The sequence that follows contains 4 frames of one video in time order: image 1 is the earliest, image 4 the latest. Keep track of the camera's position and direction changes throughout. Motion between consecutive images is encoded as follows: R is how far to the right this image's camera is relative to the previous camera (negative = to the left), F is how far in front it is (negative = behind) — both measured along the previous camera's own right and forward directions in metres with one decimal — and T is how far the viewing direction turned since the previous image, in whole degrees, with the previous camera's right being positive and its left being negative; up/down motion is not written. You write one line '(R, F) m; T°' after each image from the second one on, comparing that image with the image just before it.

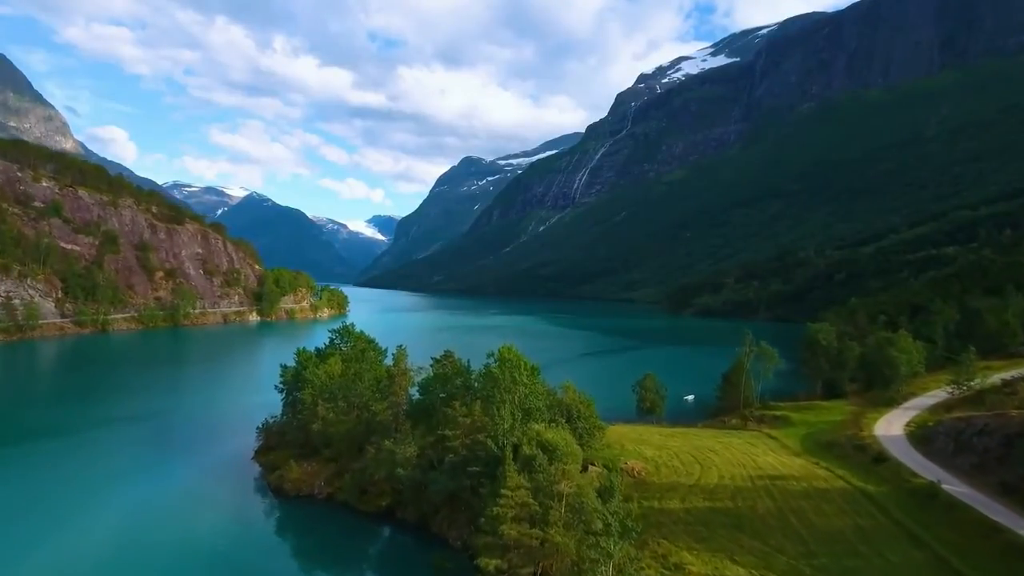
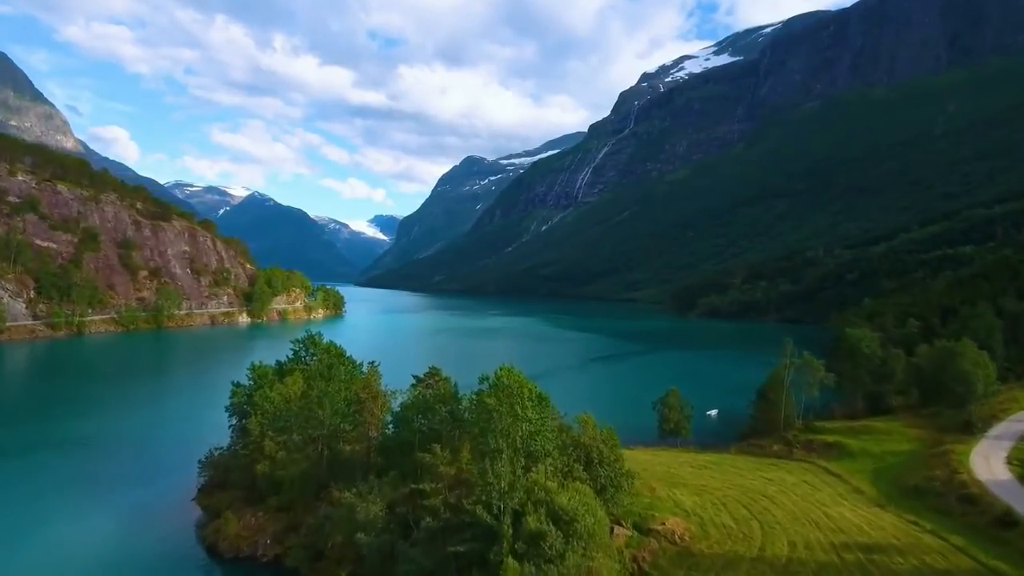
(0.0, +9.8) m; 0°
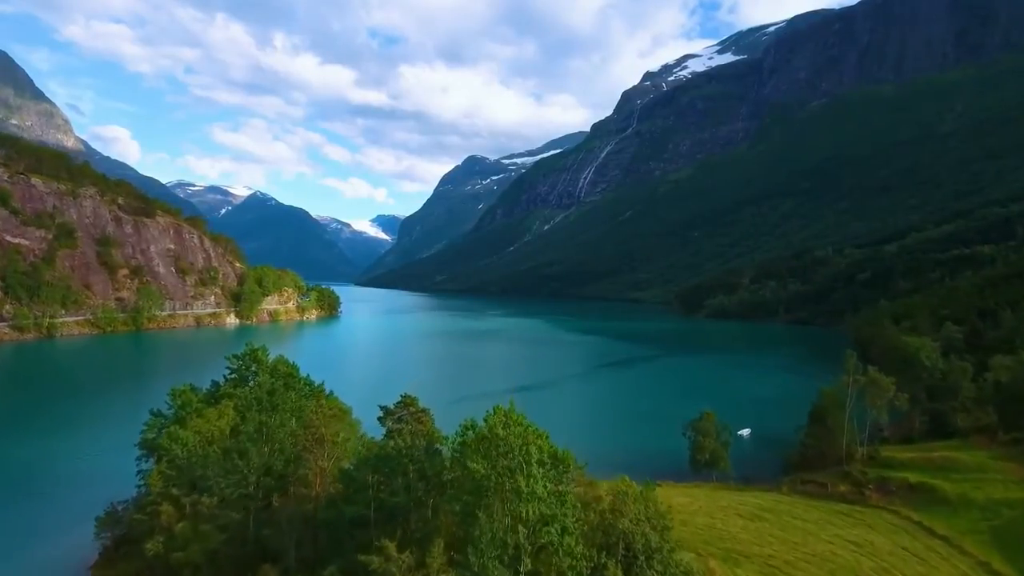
(0.0, +10.5) m; 0°
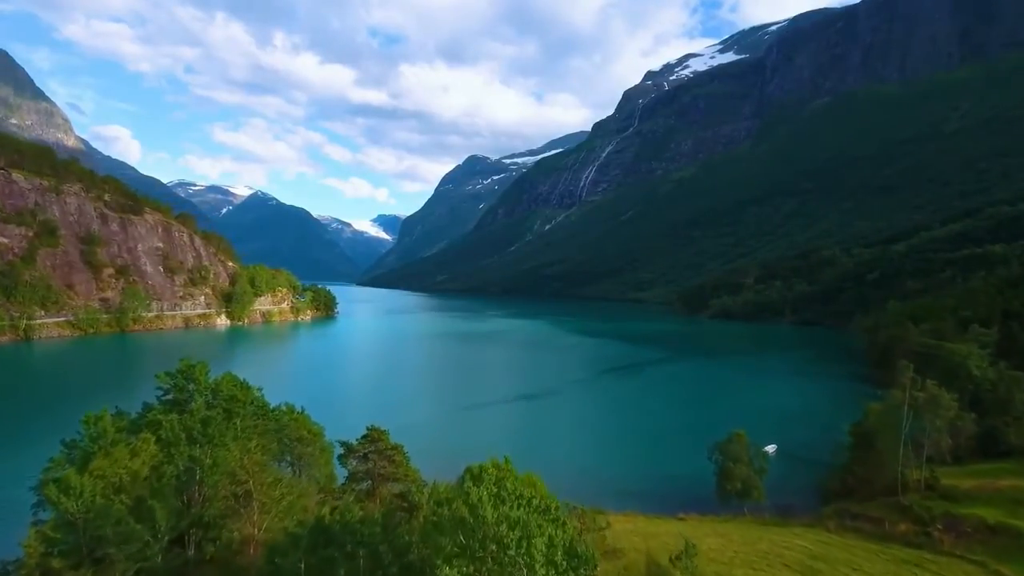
(+0.1, +6.8) m; 0°
